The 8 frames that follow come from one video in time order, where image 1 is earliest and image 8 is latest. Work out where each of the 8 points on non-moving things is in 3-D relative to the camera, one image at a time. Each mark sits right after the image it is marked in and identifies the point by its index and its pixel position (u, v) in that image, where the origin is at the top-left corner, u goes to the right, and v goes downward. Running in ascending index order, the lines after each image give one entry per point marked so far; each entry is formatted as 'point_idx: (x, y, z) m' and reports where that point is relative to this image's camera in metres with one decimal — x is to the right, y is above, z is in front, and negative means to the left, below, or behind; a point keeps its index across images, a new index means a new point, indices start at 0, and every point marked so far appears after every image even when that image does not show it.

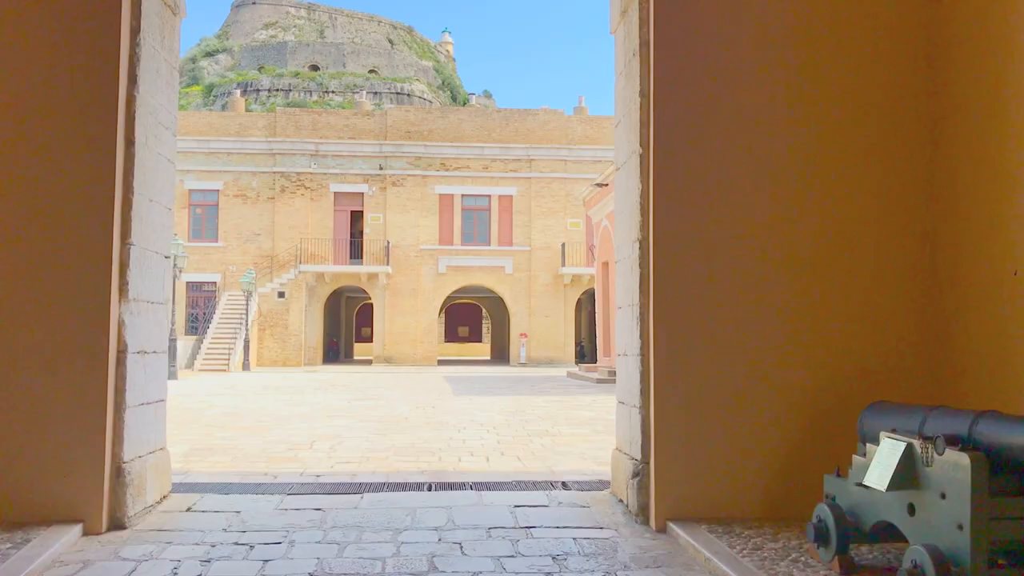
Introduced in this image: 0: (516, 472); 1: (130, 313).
0: (0.0, -1.3, +6.8) m
1: (-2.1, -0.1, +5.2) m
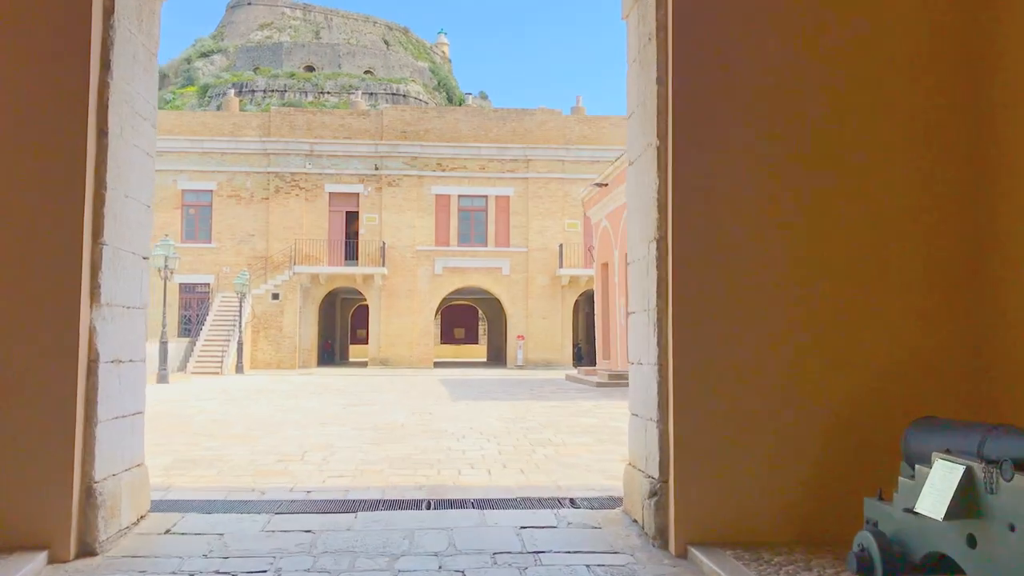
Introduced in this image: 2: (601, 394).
0: (0.0, -1.4, +6.4) m
1: (-2.1, -0.2, +4.8) m
2: (+1.5, -1.8, +15.6) m
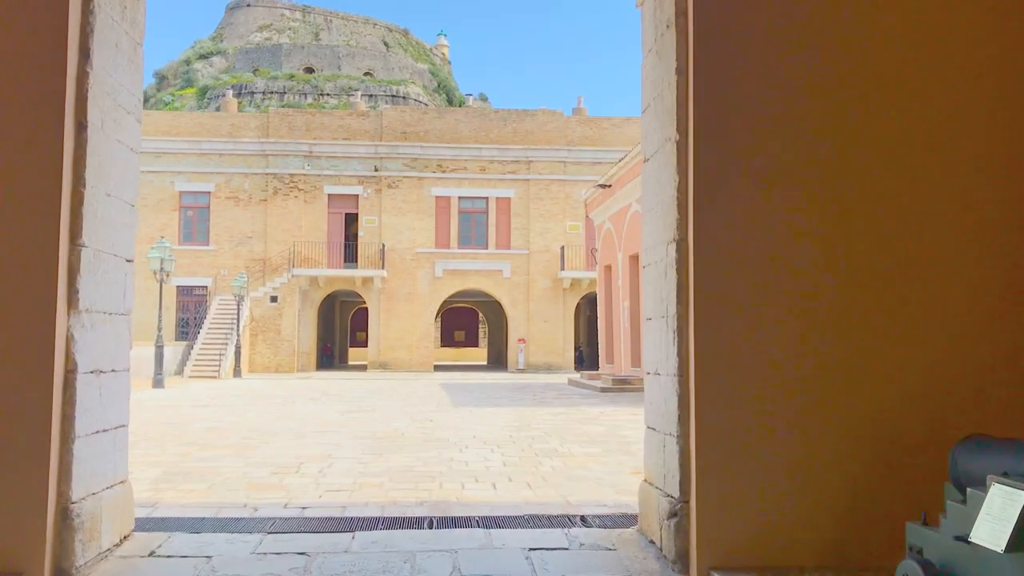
0: (+0.1, -1.4, +6.1) m
1: (-2.0, -0.2, +4.5) m
2: (+1.5, -1.8, +15.3) m
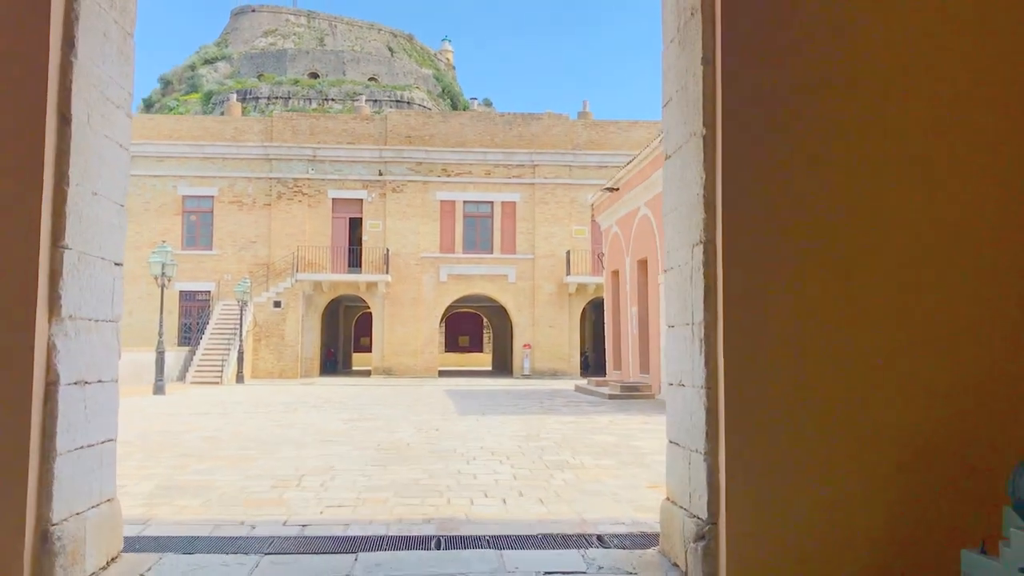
0: (+0.2, -1.4, +5.8) m
1: (-2.0, -0.2, +4.2) m
2: (+1.6, -1.9, +14.9) m
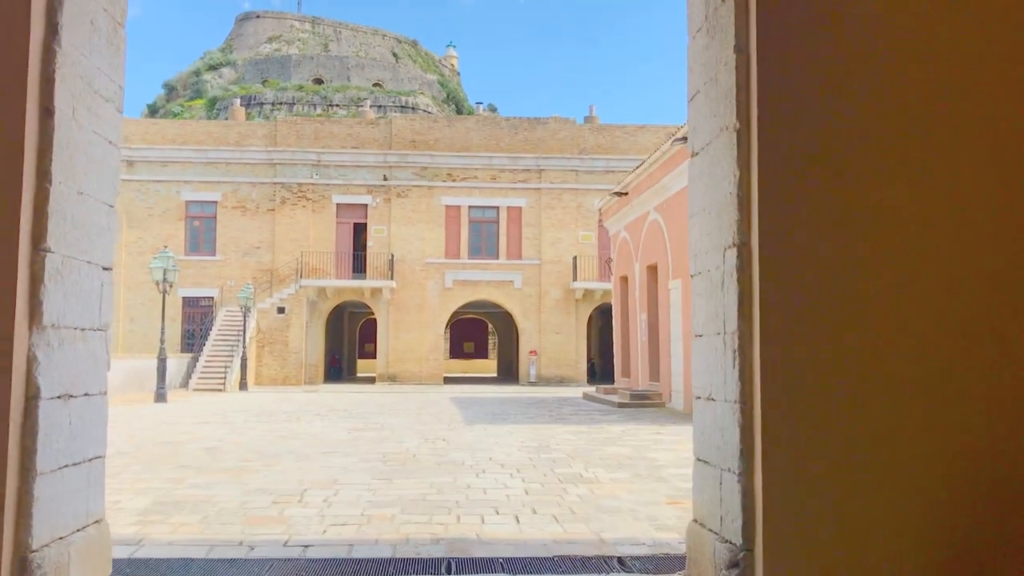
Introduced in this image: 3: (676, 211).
0: (+0.2, -1.4, +5.4) m
1: (-1.9, -0.2, +3.9) m
2: (+1.7, -2.0, +14.6) m
3: (+2.9, +1.4, +16.7) m
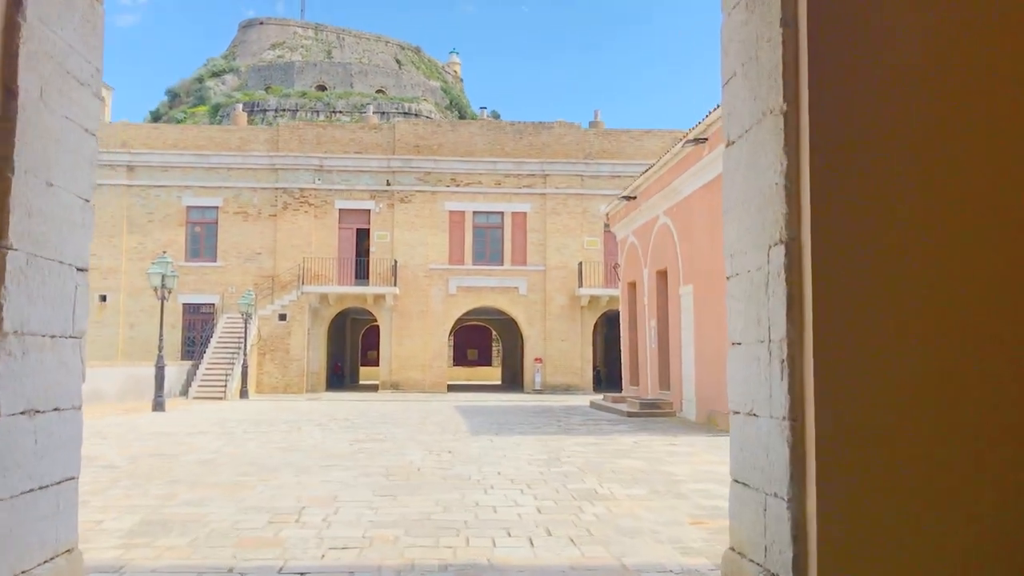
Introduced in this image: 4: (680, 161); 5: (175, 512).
0: (+0.3, -1.5, +5.0) m
1: (-1.8, -0.2, +3.4) m
2: (+1.8, -2.1, +14.1) m
3: (+3.0, +1.3, +16.3) m
4: (+2.9, +2.2, +16.3) m
5: (-2.3, -1.6, +6.6) m
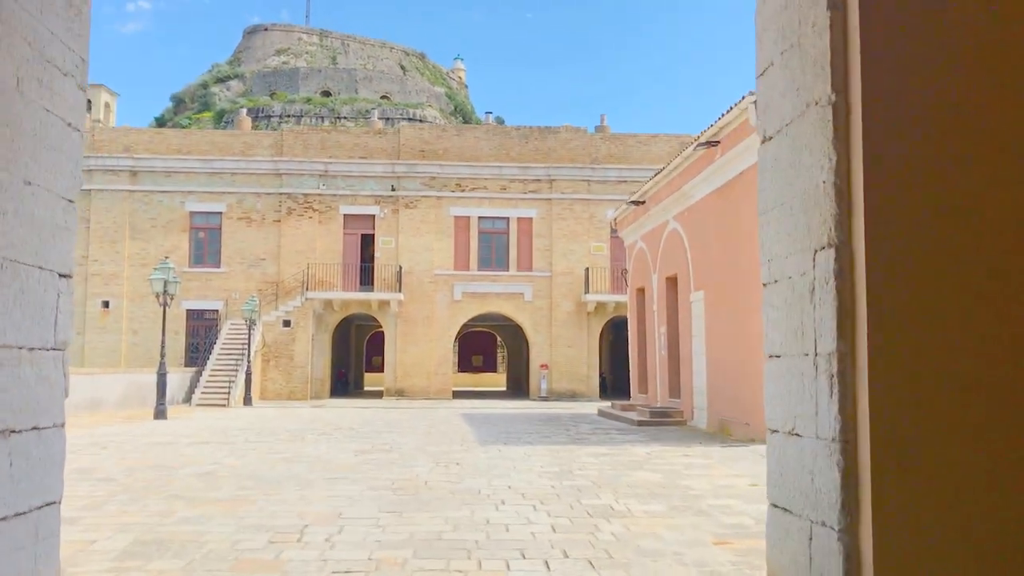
0: (+0.4, -1.5, +4.7) m
1: (-1.8, -0.3, +3.1) m
2: (+2.0, -2.2, +13.8) m
3: (+3.1, +1.2, +16.0) m
4: (+3.0, +2.1, +16.0) m
5: (-2.3, -1.6, +6.3) m
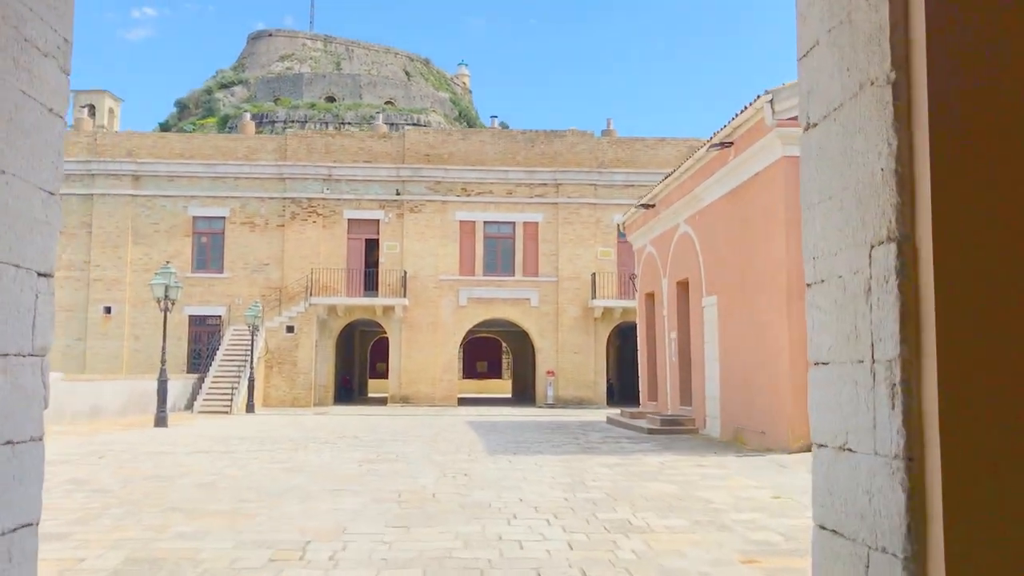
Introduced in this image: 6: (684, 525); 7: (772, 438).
0: (+0.5, -1.5, +4.3) m
1: (-1.7, -0.3, +2.8) m
2: (+2.1, -2.2, +13.4) m
3: (+3.3, +1.1, +15.6) m
4: (+3.1, +2.0, +15.6) m
5: (-2.2, -1.6, +5.9) m
6: (+1.2, -1.7, +6.7) m
7: (+3.5, -2.0, +12.7) m
